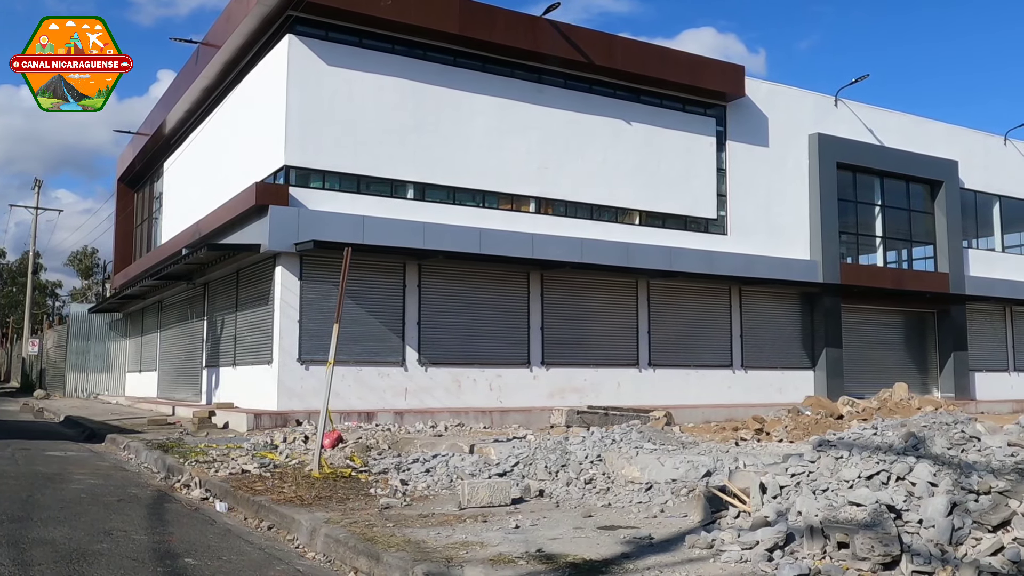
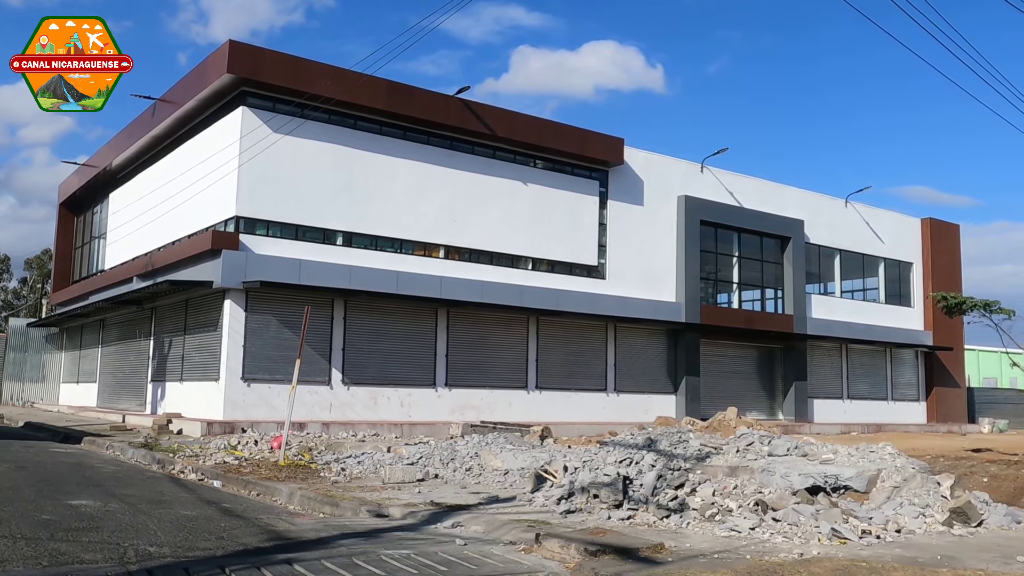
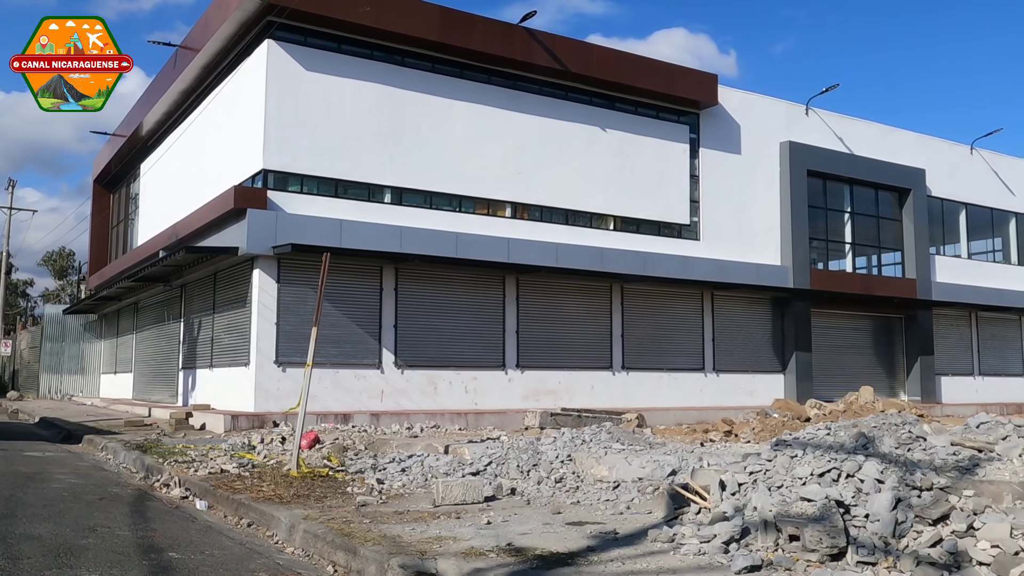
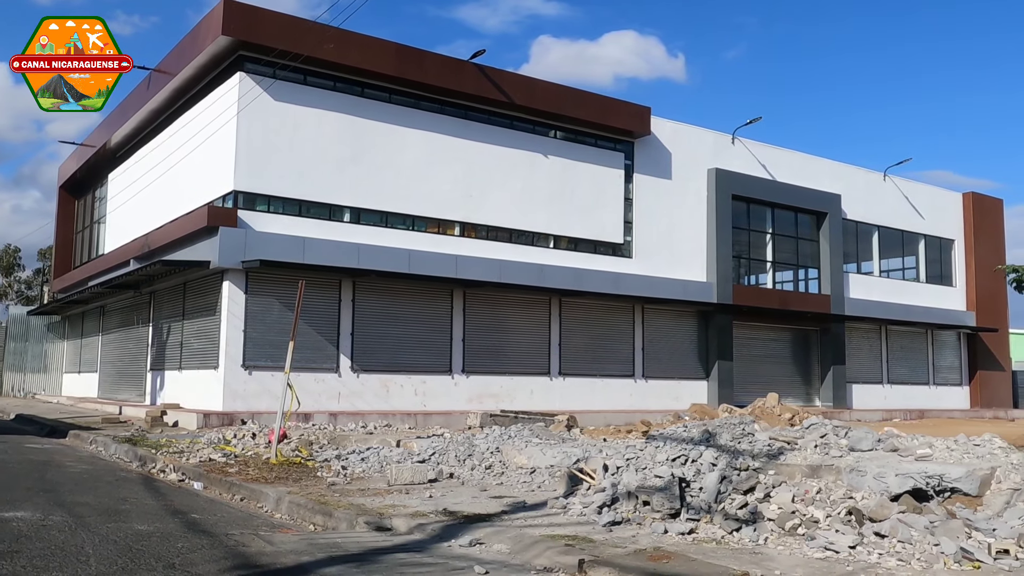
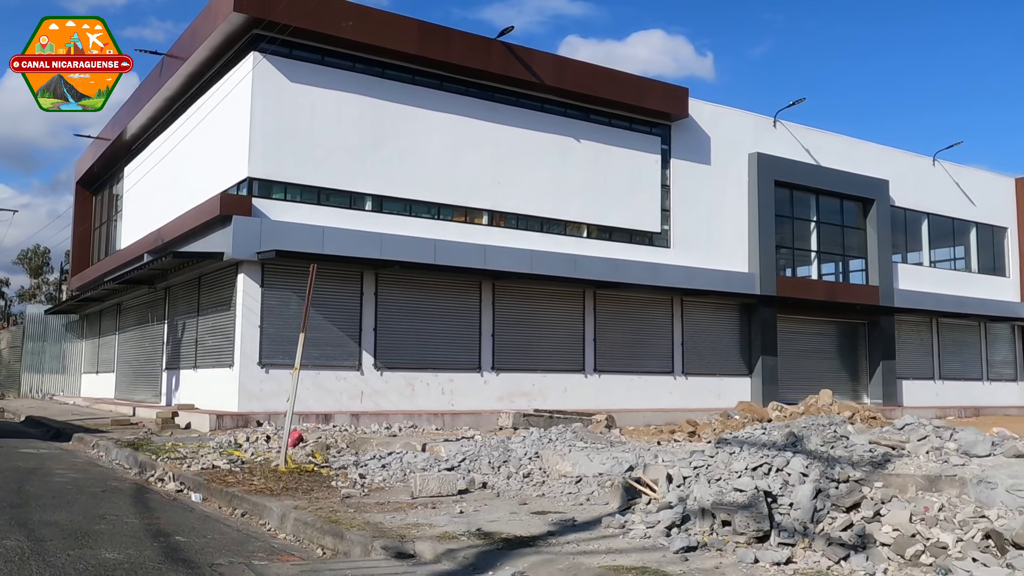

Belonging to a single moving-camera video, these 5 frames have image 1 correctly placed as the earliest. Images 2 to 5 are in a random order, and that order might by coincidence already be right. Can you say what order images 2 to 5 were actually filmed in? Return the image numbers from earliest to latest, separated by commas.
3, 5, 4, 2
